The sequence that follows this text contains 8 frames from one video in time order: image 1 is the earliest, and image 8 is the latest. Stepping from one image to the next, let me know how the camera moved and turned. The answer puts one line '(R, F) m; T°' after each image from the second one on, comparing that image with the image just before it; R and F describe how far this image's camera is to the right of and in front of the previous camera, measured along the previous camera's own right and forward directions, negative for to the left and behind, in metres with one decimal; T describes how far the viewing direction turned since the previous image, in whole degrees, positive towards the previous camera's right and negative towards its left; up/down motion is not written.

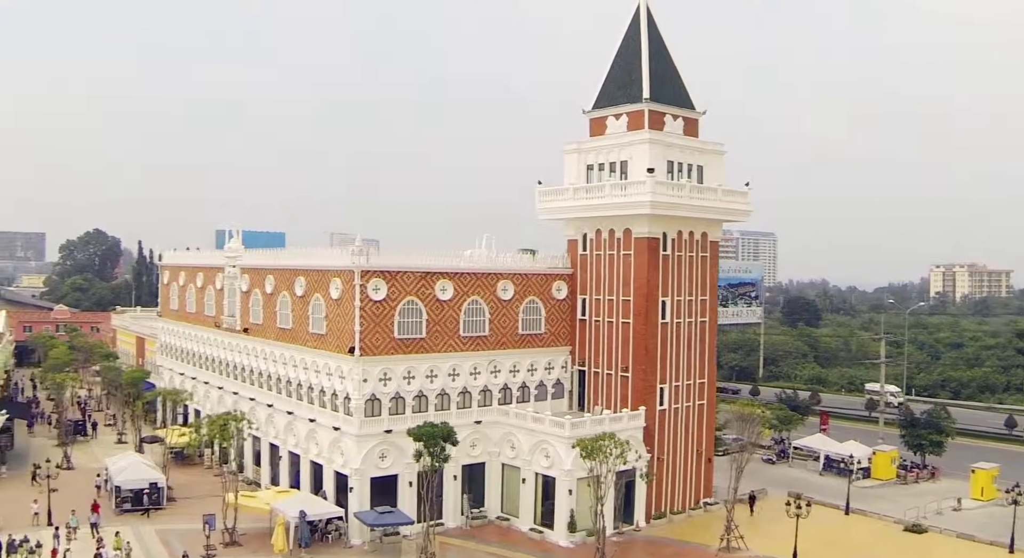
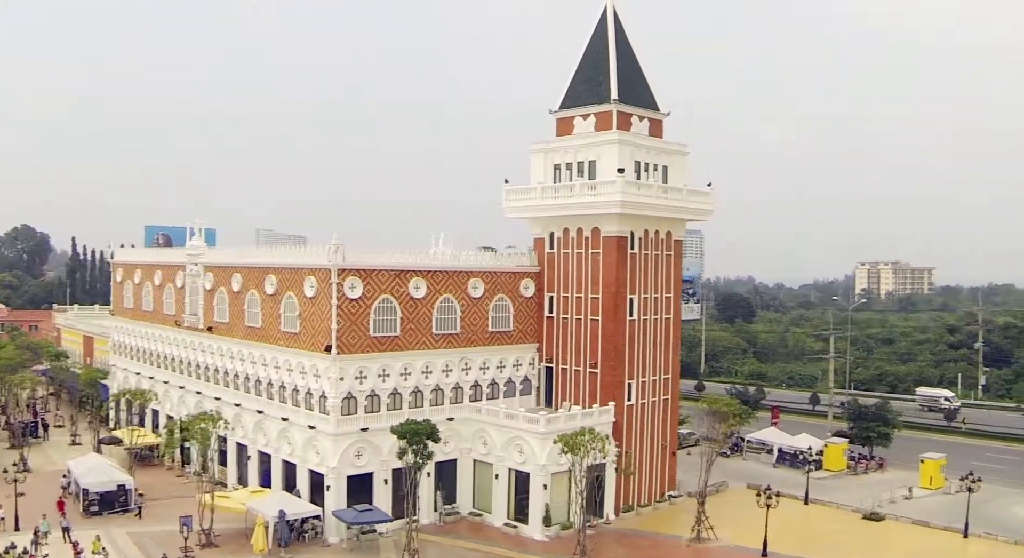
(-2.3, -0.5) m; +5°
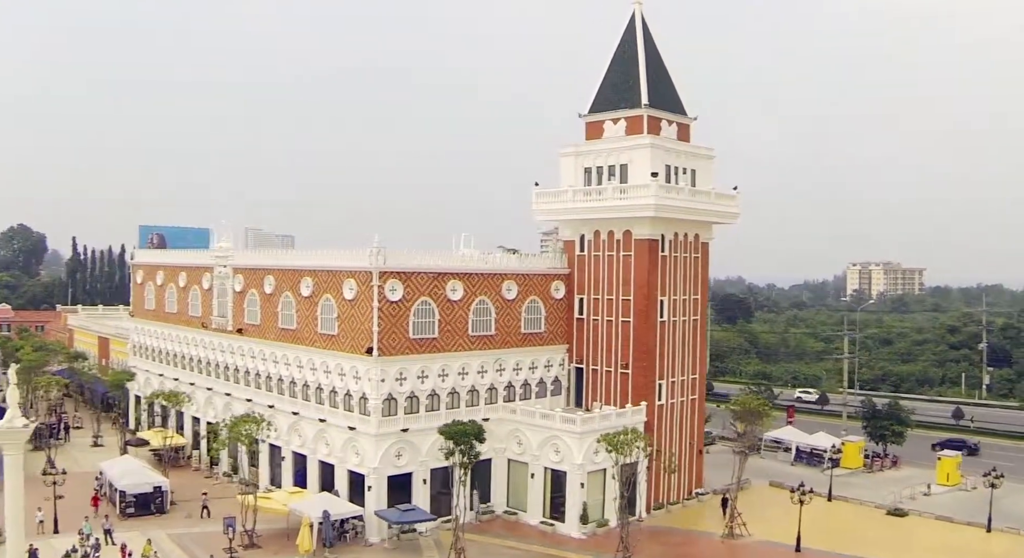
(-2.7, -0.5) m; +2°
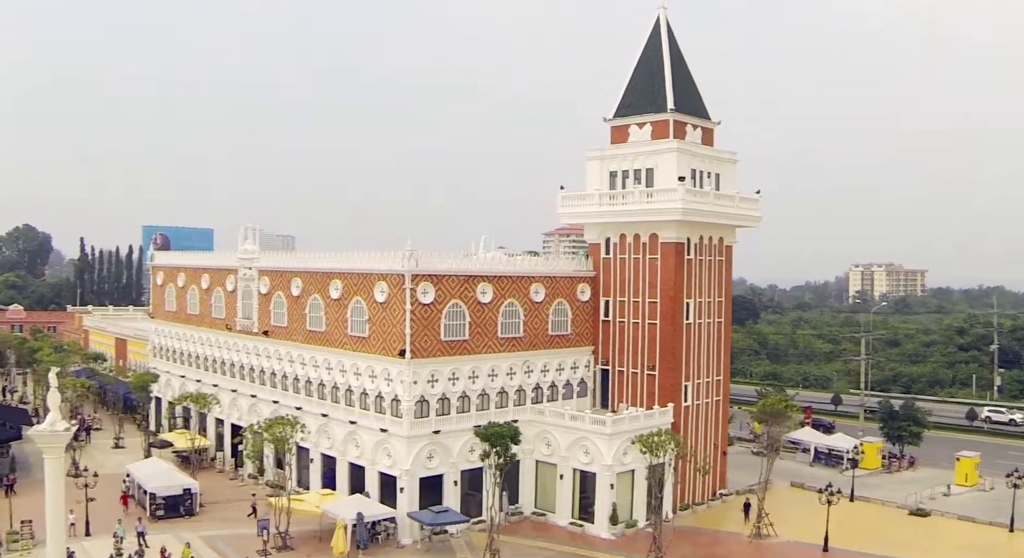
(-1.8, -0.3) m; +1°
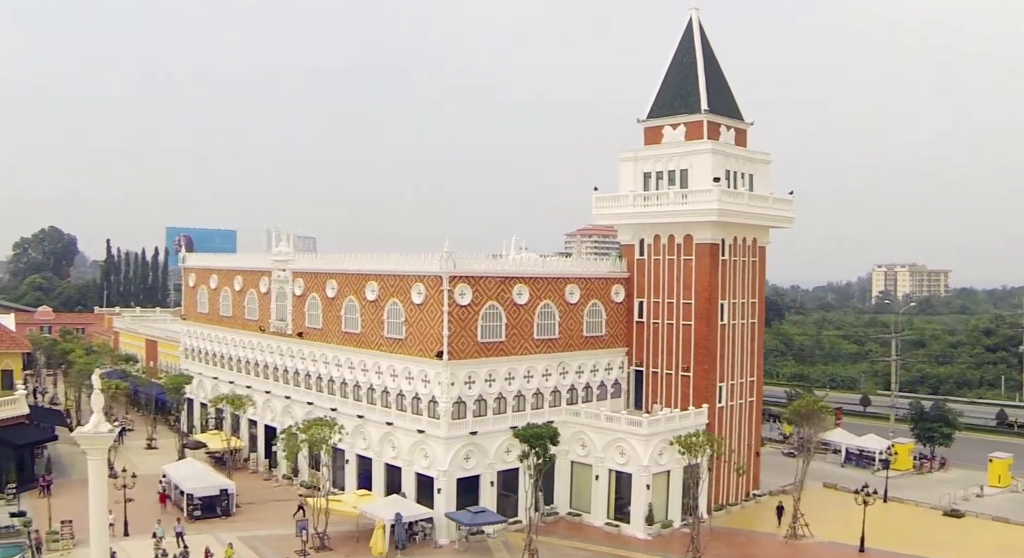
(-1.0, -0.1) m; -1°
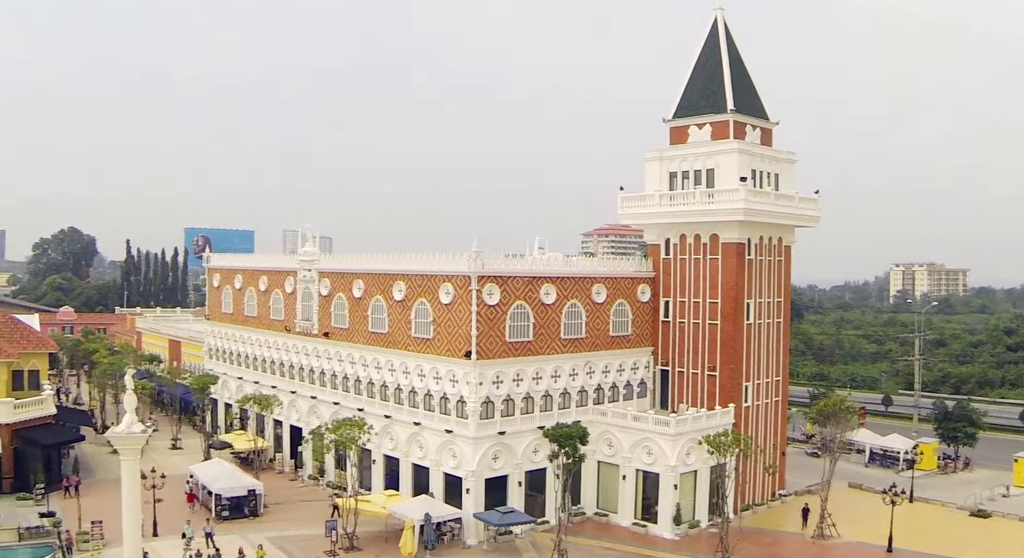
(-0.8, -0.1) m; -1°
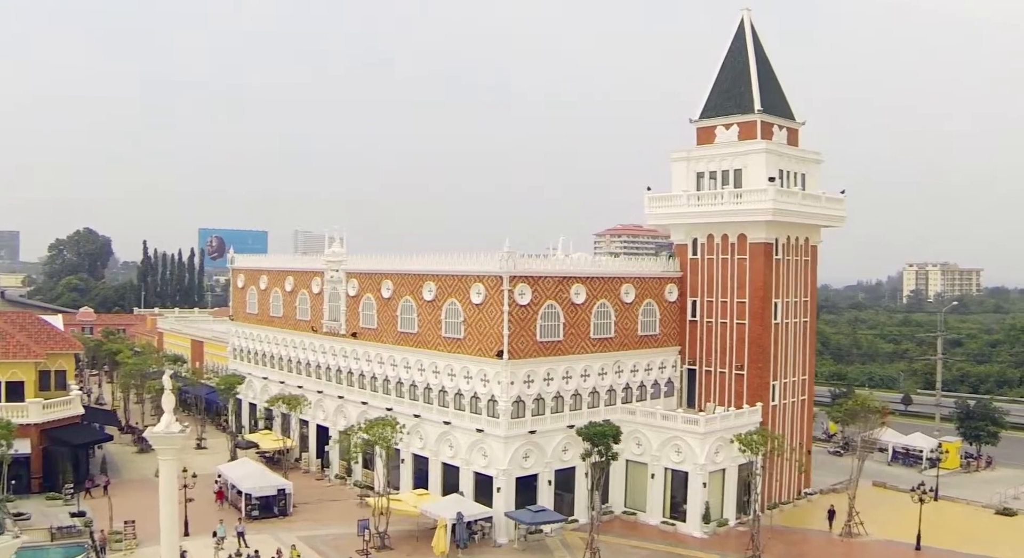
(-1.2, -0.2) m; 0°
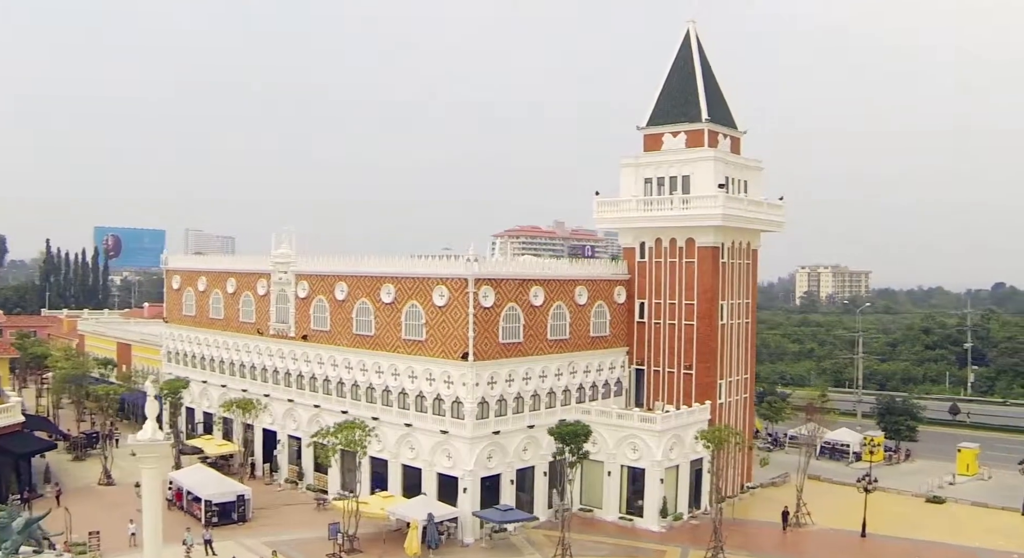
(-3.5, -0.3) m; +7°
